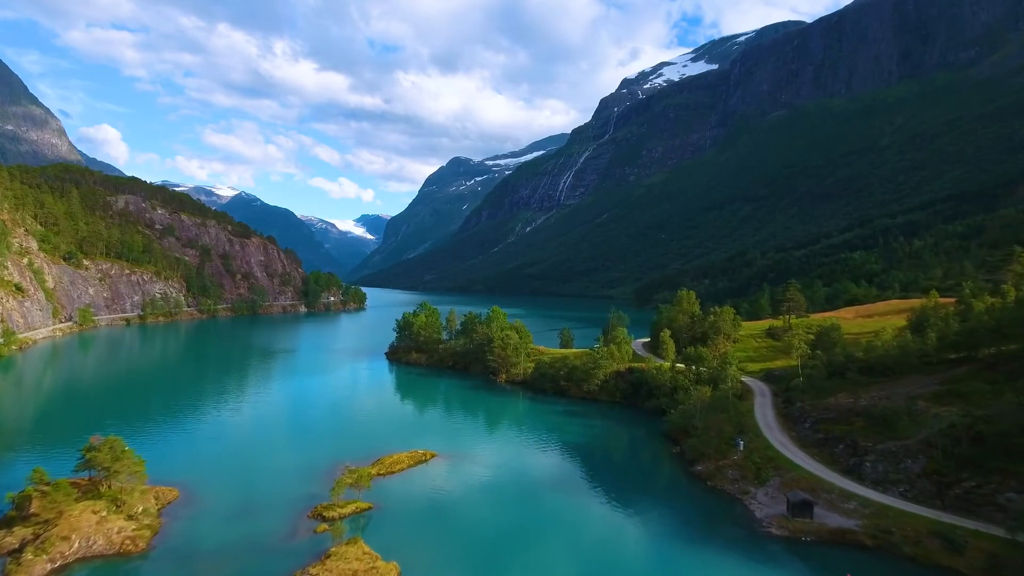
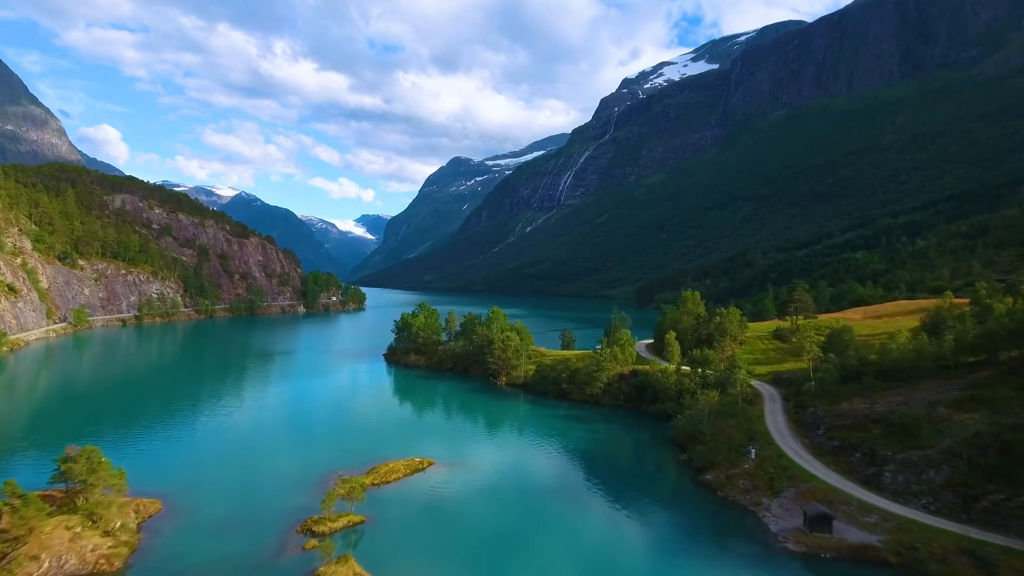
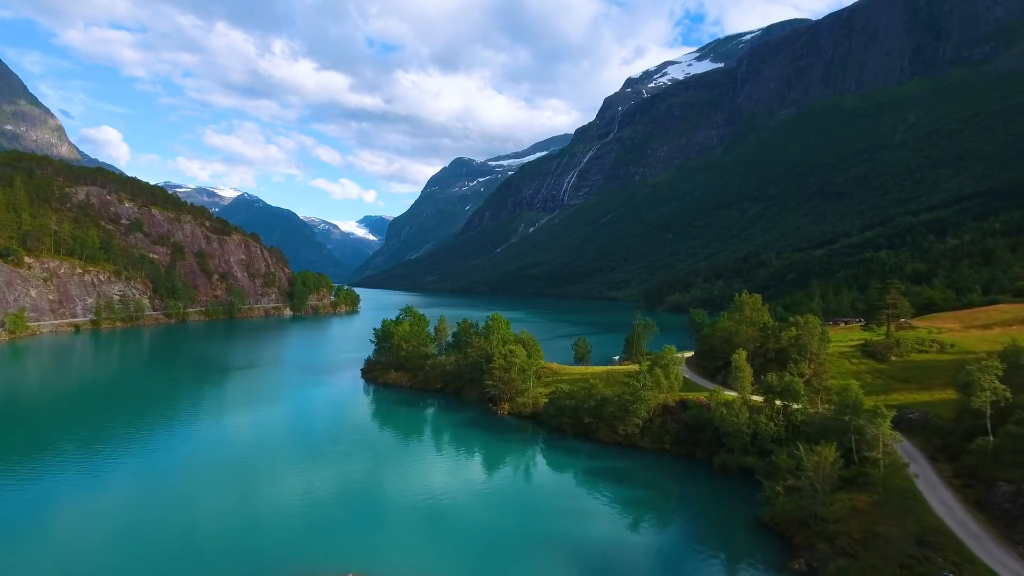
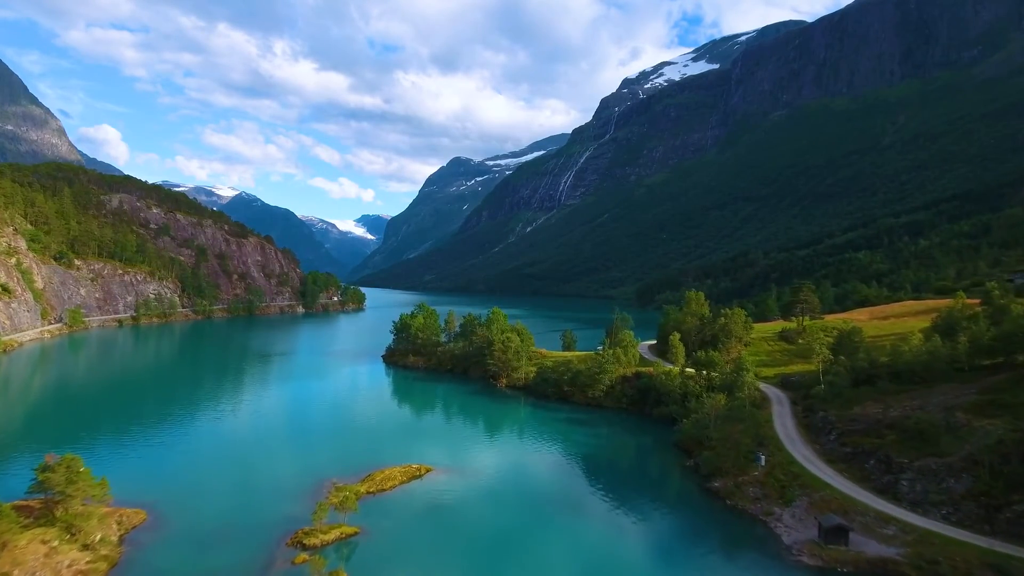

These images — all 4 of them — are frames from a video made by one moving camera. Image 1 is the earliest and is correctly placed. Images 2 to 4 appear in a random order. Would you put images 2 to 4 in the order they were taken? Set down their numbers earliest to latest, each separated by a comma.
2, 4, 3
